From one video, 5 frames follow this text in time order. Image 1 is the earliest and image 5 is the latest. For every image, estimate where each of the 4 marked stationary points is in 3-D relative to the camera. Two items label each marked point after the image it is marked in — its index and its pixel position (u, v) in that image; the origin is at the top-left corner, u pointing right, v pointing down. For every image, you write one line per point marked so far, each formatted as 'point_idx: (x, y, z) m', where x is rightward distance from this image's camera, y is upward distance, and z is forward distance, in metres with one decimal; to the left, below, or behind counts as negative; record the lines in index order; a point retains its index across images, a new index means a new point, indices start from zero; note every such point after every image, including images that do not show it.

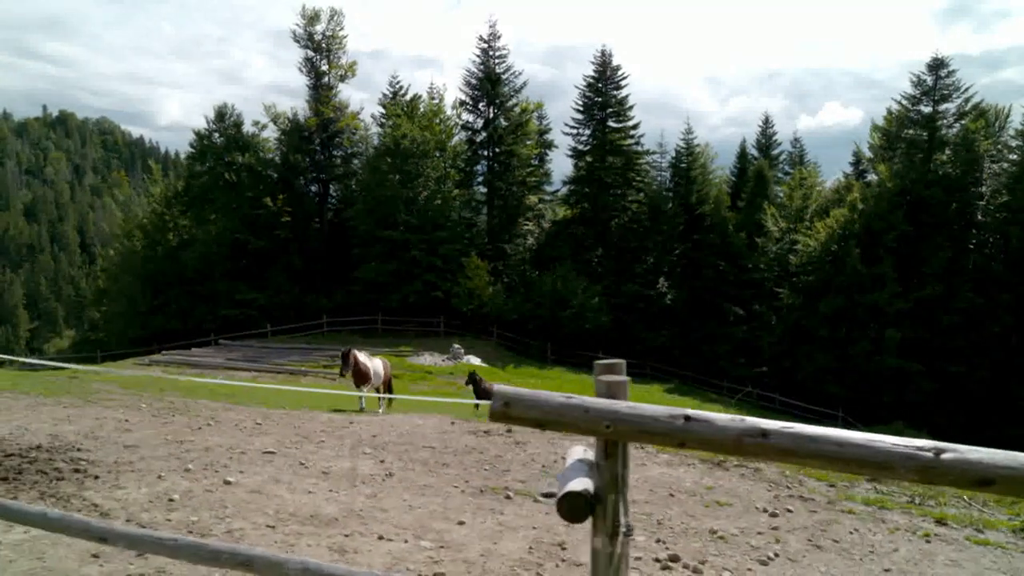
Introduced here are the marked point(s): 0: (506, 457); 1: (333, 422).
0: (-0.1, -2.2, +9.5) m
1: (-2.7, -1.9, +10.8) m
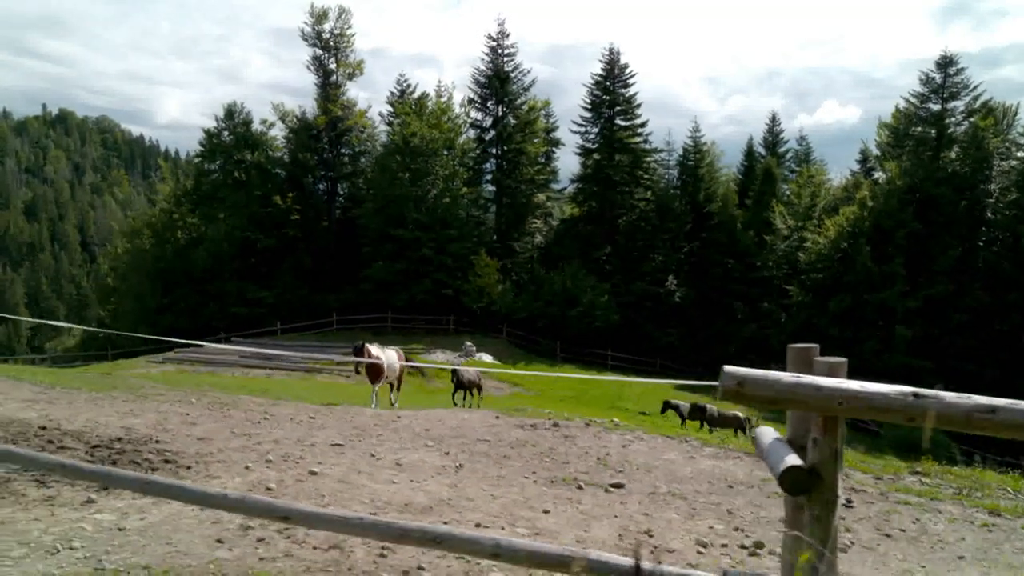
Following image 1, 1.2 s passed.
0: (+0.6, -2.1, +9.7) m
1: (-2.0, -1.9, +10.9) m
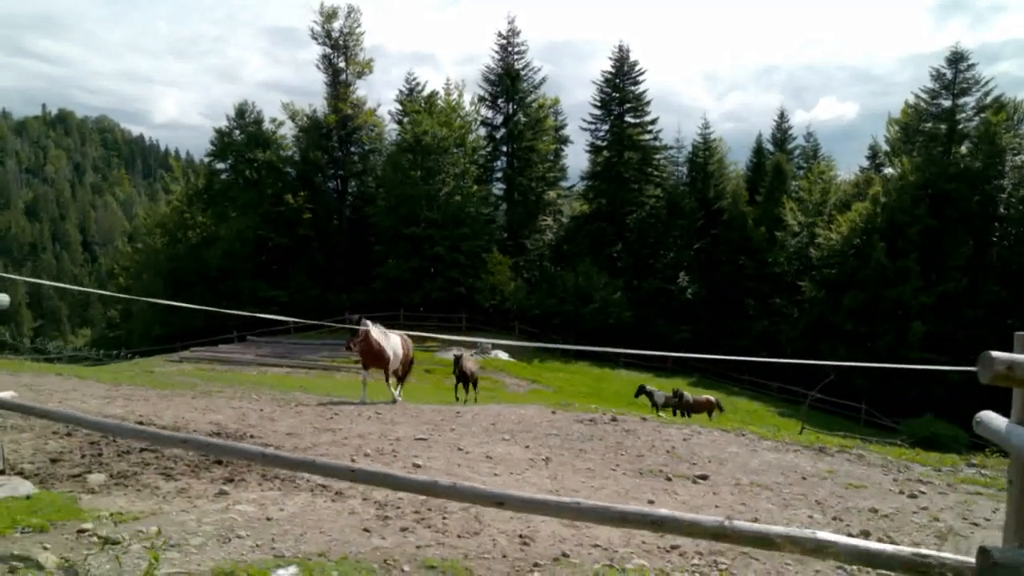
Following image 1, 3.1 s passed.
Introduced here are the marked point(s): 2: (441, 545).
0: (+1.5, -2.1, +9.8) m
1: (-1.1, -1.8, +11.0) m
2: (-0.4, -1.6, +4.6) m
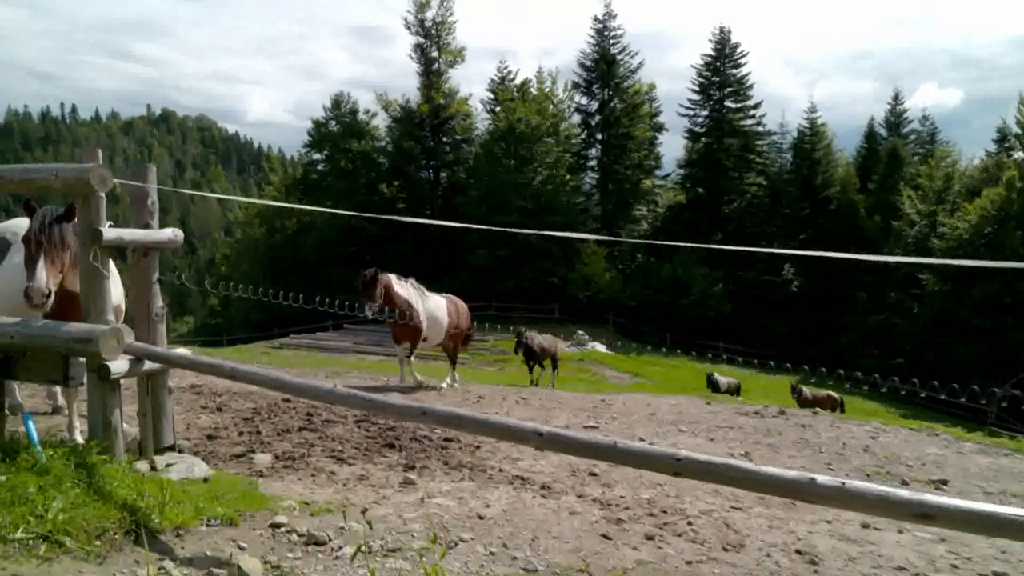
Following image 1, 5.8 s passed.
0: (+3.5, -1.7, +8.5) m
1: (+1.0, -1.5, +10.0) m
2: (+1.0, -1.3, +3.5) m
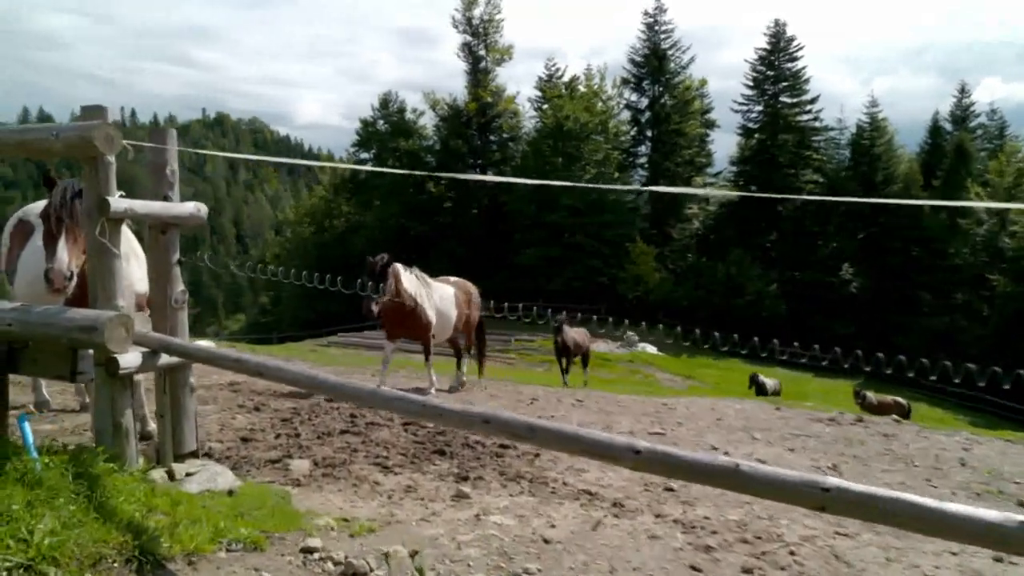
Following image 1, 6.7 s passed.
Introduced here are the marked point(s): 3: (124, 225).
0: (+4.1, -1.7, +7.7) m
1: (+1.7, -1.4, +9.3) m
2: (+1.2, -1.2, +2.9) m
3: (-1.8, +0.3, +3.6) m
